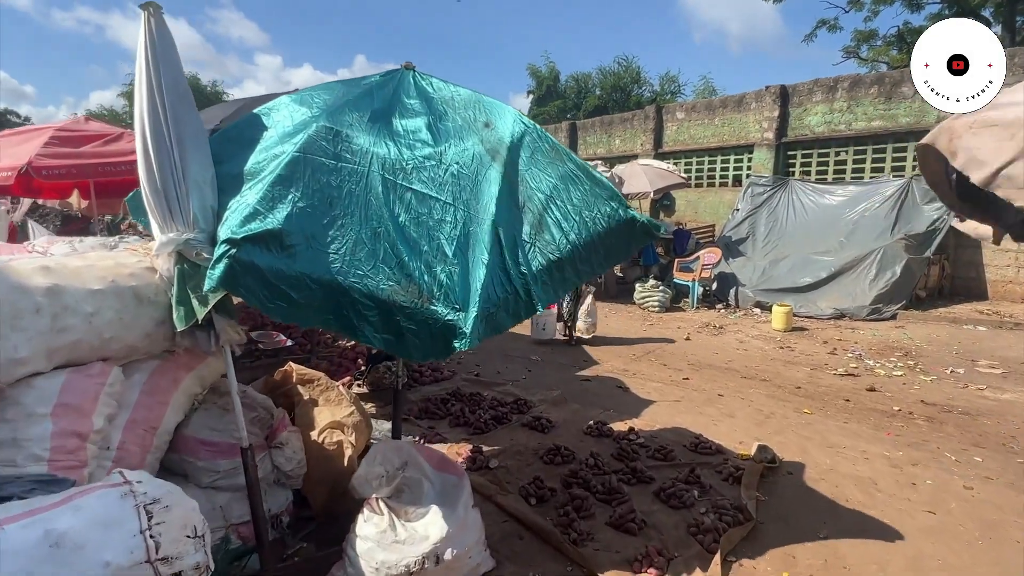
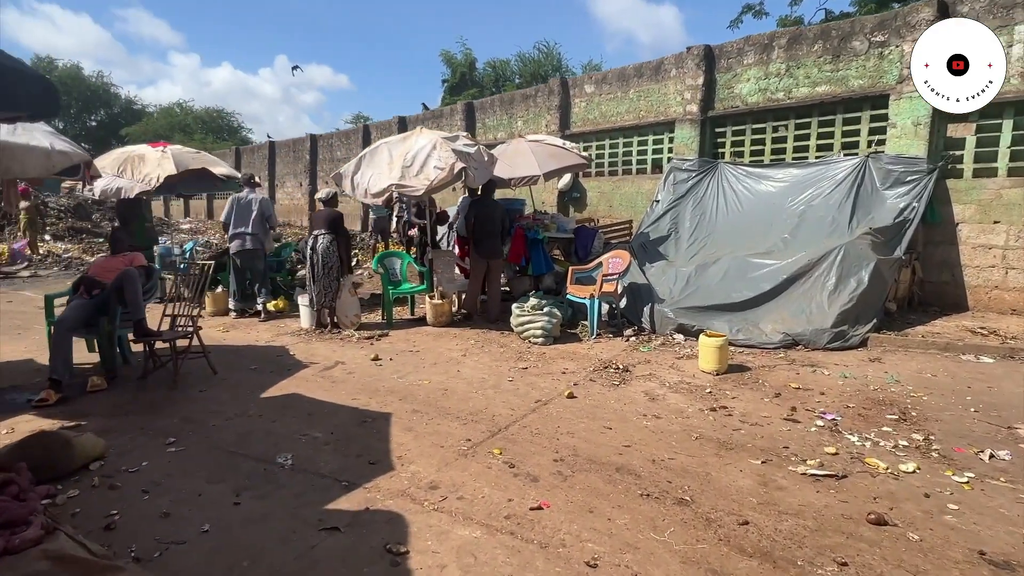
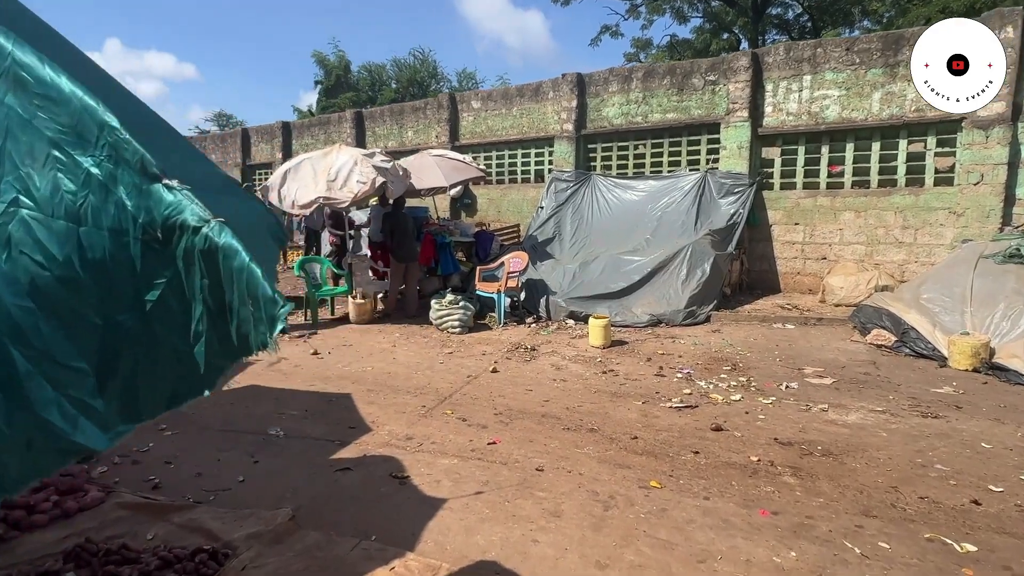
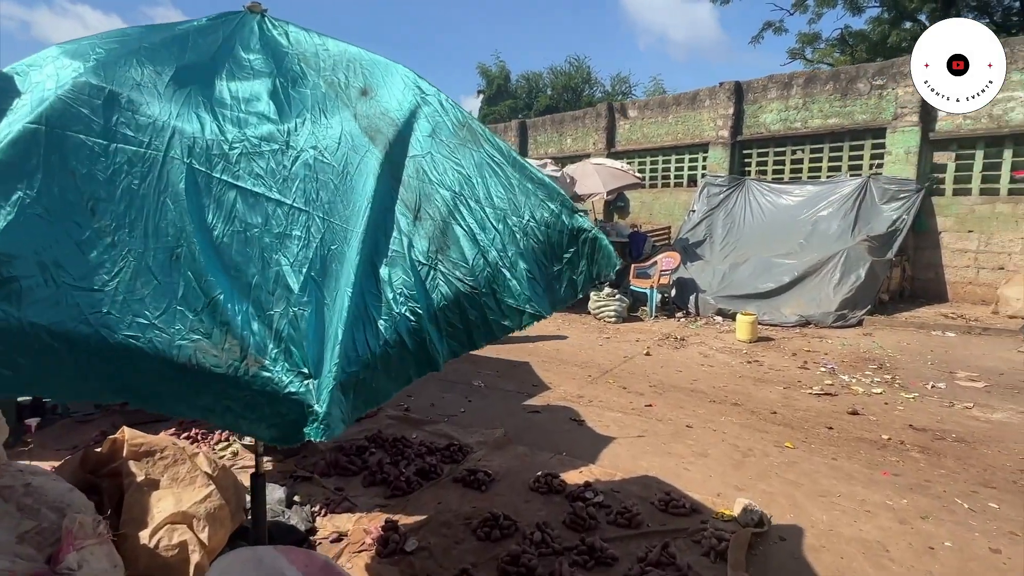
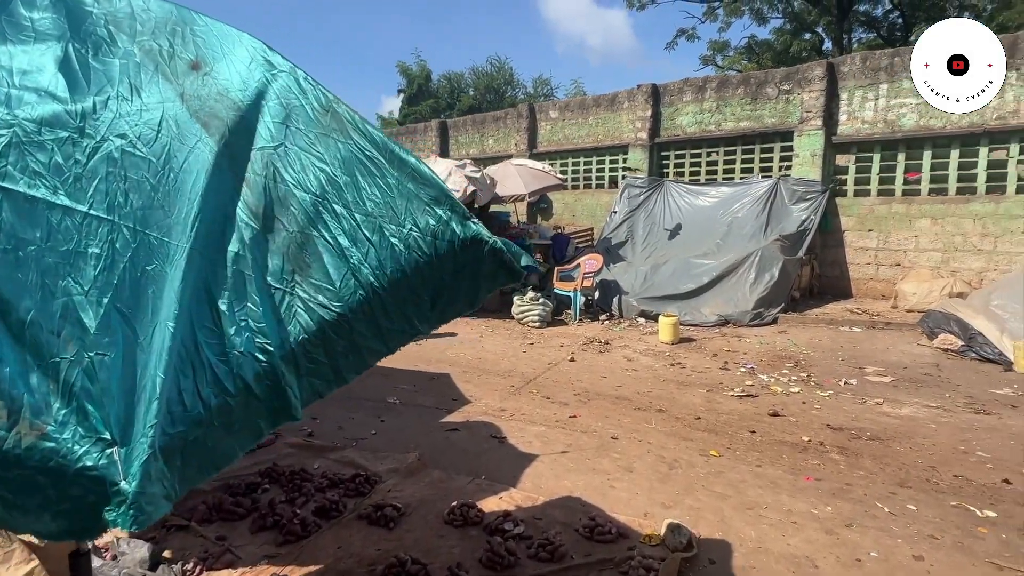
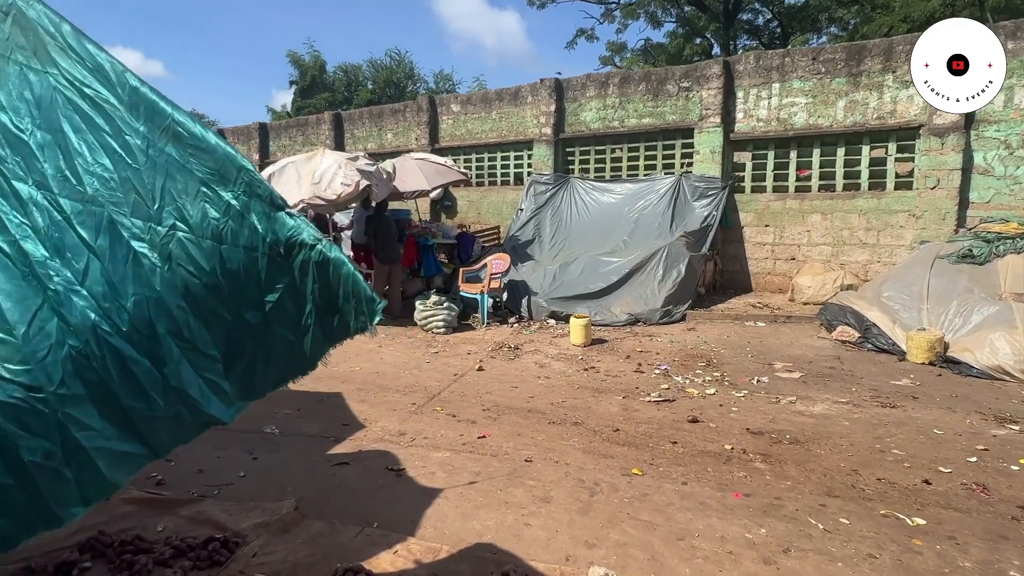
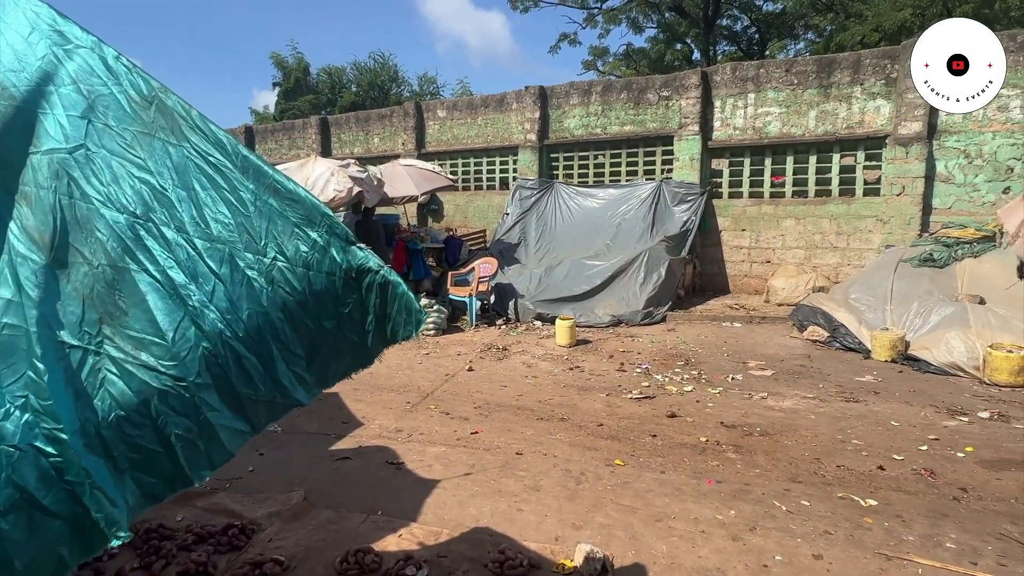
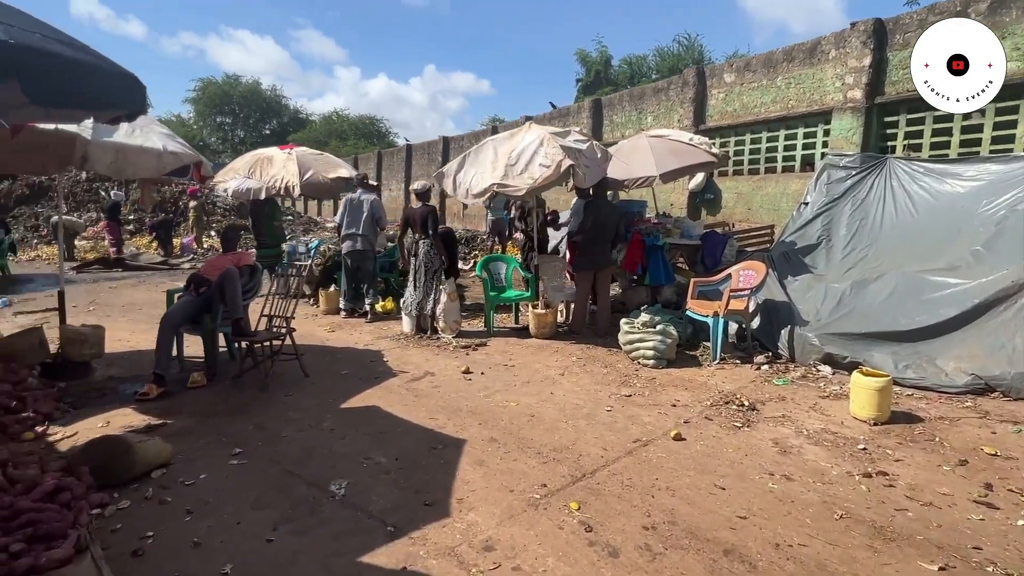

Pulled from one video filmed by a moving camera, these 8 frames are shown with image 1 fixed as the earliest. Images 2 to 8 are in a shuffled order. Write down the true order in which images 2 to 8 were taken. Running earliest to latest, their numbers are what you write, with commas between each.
4, 5, 7, 6, 3, 2, 8
